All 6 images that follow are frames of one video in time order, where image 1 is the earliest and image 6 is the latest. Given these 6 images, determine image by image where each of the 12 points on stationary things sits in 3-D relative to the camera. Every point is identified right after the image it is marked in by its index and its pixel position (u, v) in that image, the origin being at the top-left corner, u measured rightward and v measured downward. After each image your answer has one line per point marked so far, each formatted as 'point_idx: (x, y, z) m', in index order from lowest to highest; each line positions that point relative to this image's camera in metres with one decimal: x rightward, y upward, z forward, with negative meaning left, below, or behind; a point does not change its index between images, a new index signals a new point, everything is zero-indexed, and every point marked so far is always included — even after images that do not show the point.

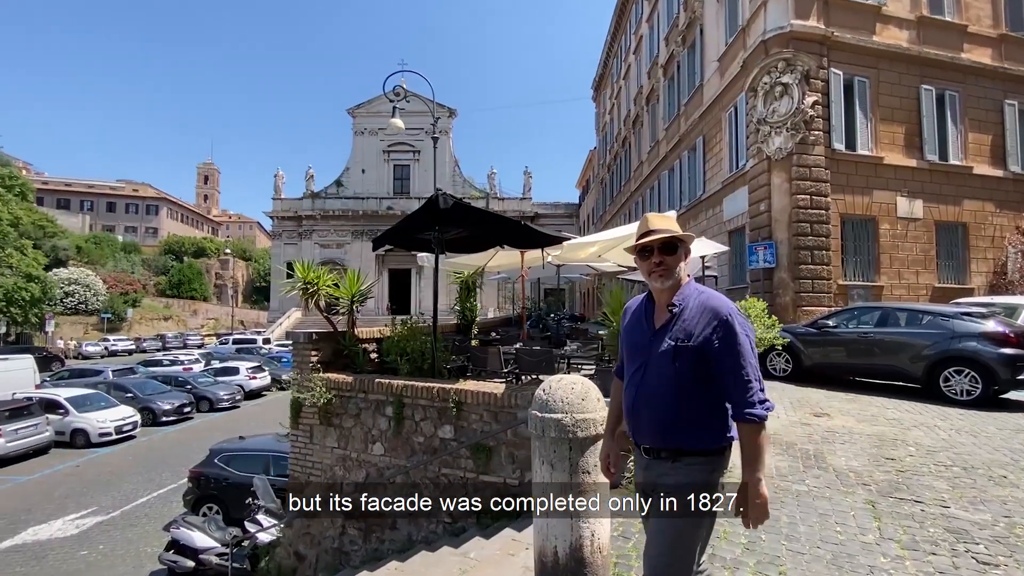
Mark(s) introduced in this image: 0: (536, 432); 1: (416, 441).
0: (+0.2, -1.2, +3.7) m
1: (-1.6, -2.5, +7.3) m
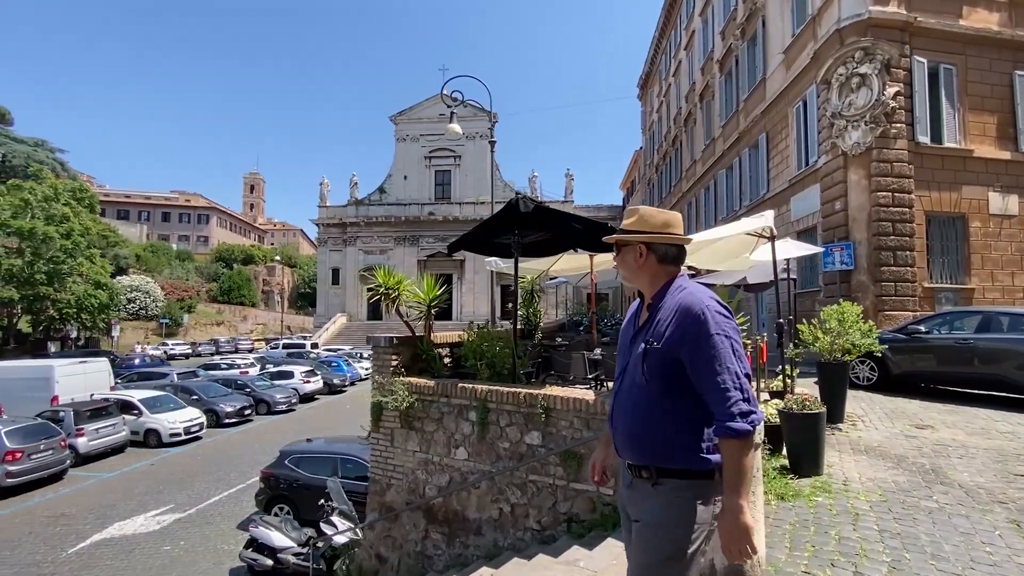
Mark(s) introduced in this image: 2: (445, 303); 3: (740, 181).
0: (+1.3, -1.2, +3.5) m
1: (-0.2, -2.6, +7.2) m
2: (-1.3, -0.3, +8.5) m
3: (+8.2, +3.9, +16.2) m
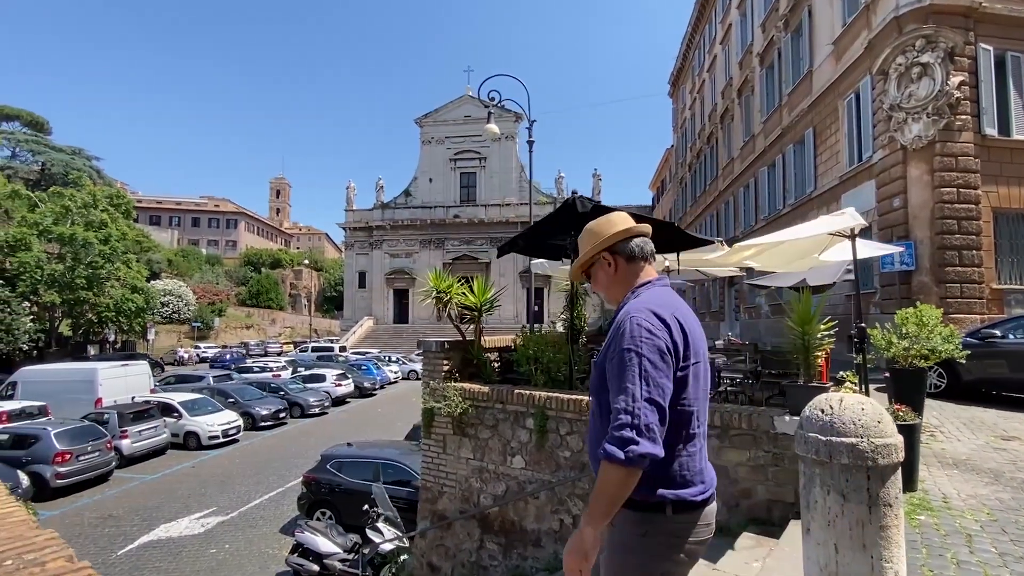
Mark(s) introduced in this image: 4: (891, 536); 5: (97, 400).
0: (+2.1, -1.2, +3.3) m
1: (+0.8, -2.6, +6.9) m
2: (-0.3, -0.4, +8.3) m
3: (+9.5, +3.8, +15.7) m
4: (+2.6, -1.7, +3.0) m
5: (-15.2, -4.1, +16.5) m
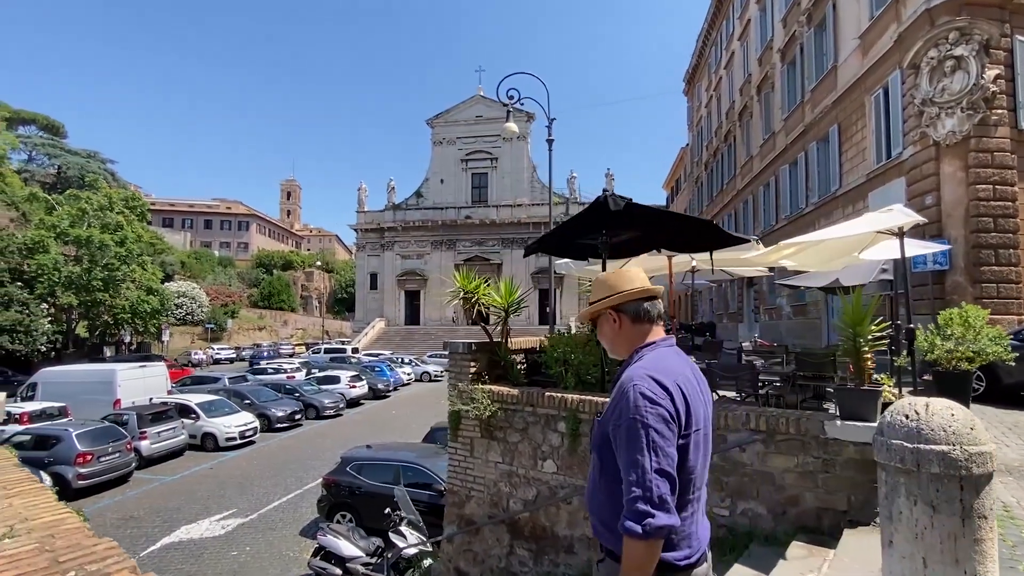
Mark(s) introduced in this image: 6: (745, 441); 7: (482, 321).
0: (+2.6, -1.2, +3.1) m
1: (+1.3, -2.6, +6.8) m
2: (+0.2, -0.4, +8.2) m
3: (+10.1, +3.8, +15.4) m
4: (+3.0, -1.6, +2.8) m
5: (-14.6, -4.2, +16.6) m
6: (+2.9, -1.9, +5.6) m
7: (-0.5, -0.6, +8.2) m
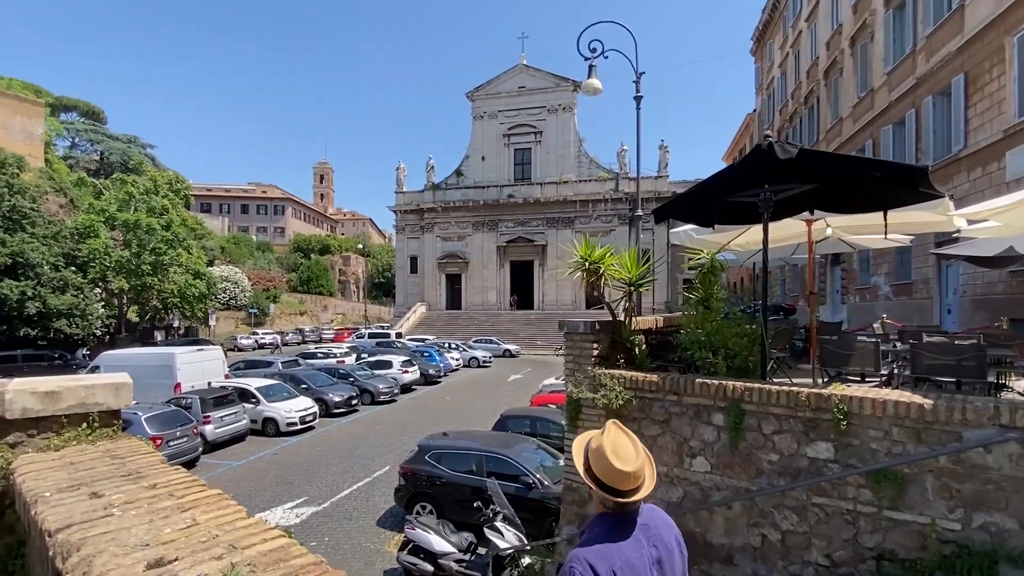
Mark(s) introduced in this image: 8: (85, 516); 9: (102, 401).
0: (+4.3, -0.9, +1.9) m
1: (+3.2, -2.2, +5.7) m
2: (+2.2, +0.1, +7.1) m
3: (+12.4, +4.6, +13.7) m
4: (+4.7, -1.3, +1.7) m
5: (-12.1, -3.5, +16.3) m
6: (+4.8, -1.5, +4.5) m
7: (+1.5, -0.1, +7.2) m
8: (-2.6, -1.4, +2.7) m
9: (-3.9, -1.1, +4.3) m
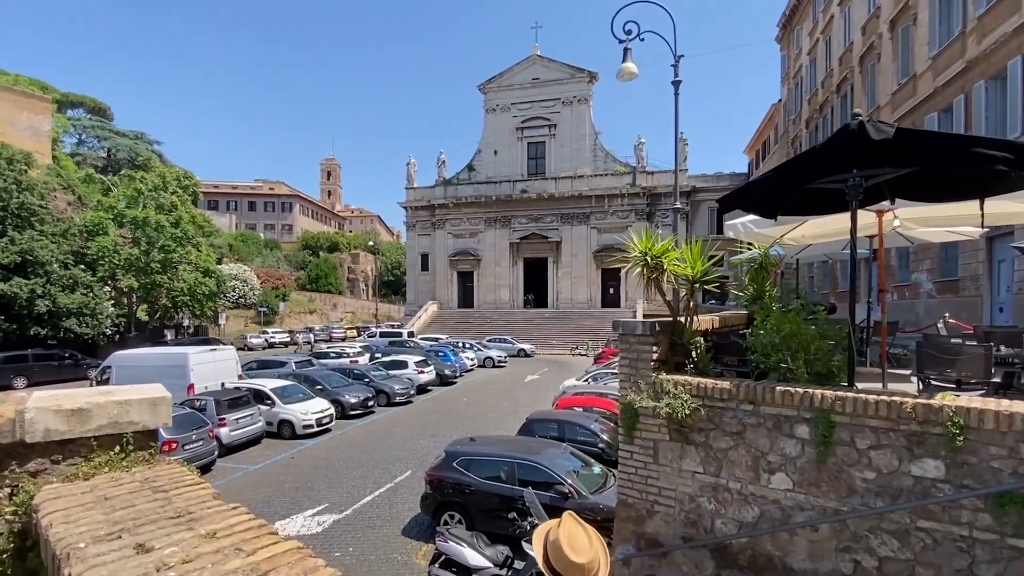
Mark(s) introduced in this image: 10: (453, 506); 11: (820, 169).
0: (+5.0, -0.9, +1.3) m
1: (+3.9, -2.1, +5.1) m
2: (+2.9, +0.1, +6.5) m
3: (+13.1, +4.7, +13.0) m
4: (+5.4, -1.3, +1.1) m
5: (-11.3, -3.5, +15.8) m
6: (+5.5, -1.5, +3.9) m
7: (+2.2, -0.1, +6.6) m
8: (-1.9, -1.4, +2.1) m
9: (-3.1, -1.1, +3.7) m
10: (-1.4, -5.1, +10.5) m
11: (+3.8, +1.4, +5.6) m
